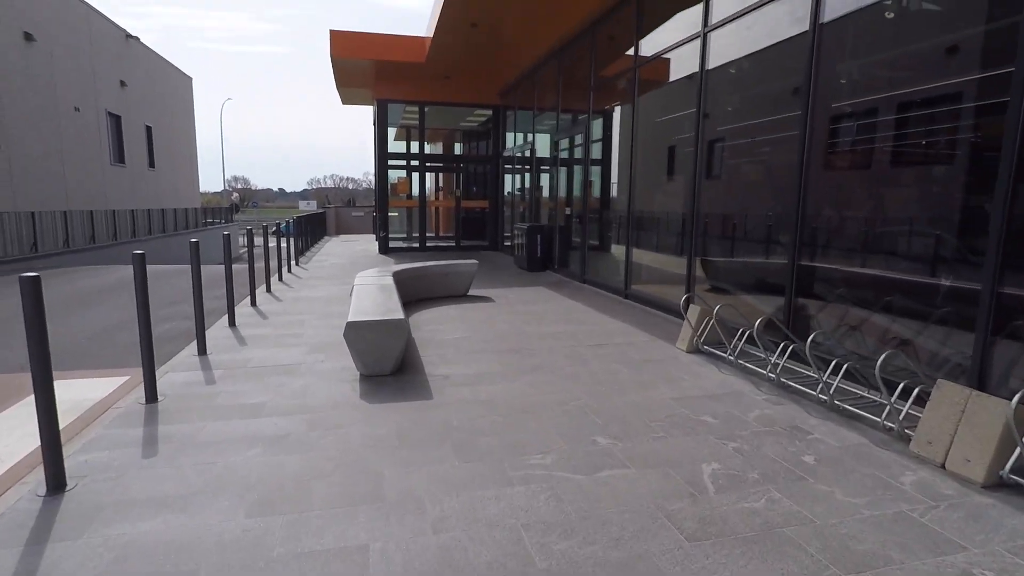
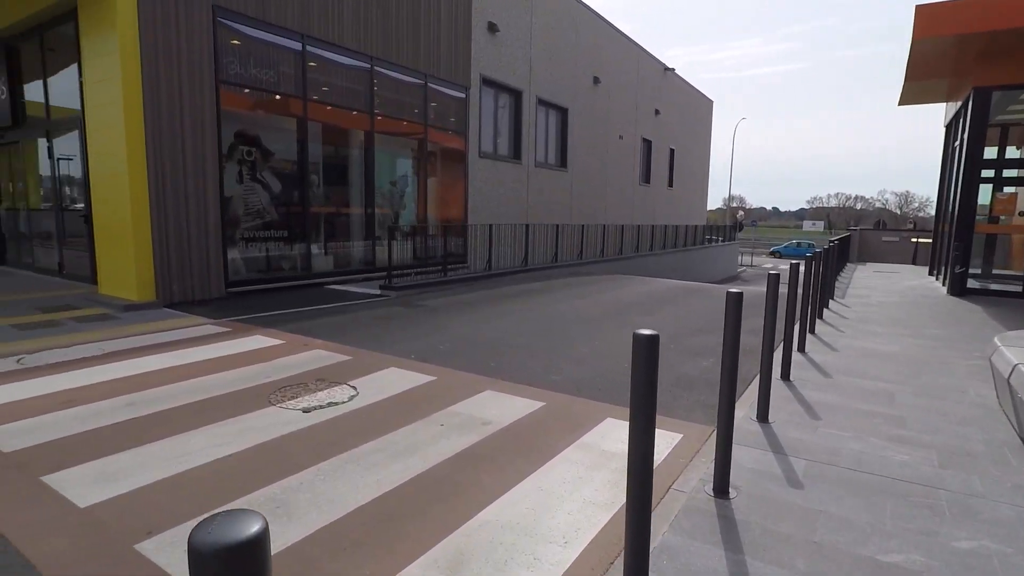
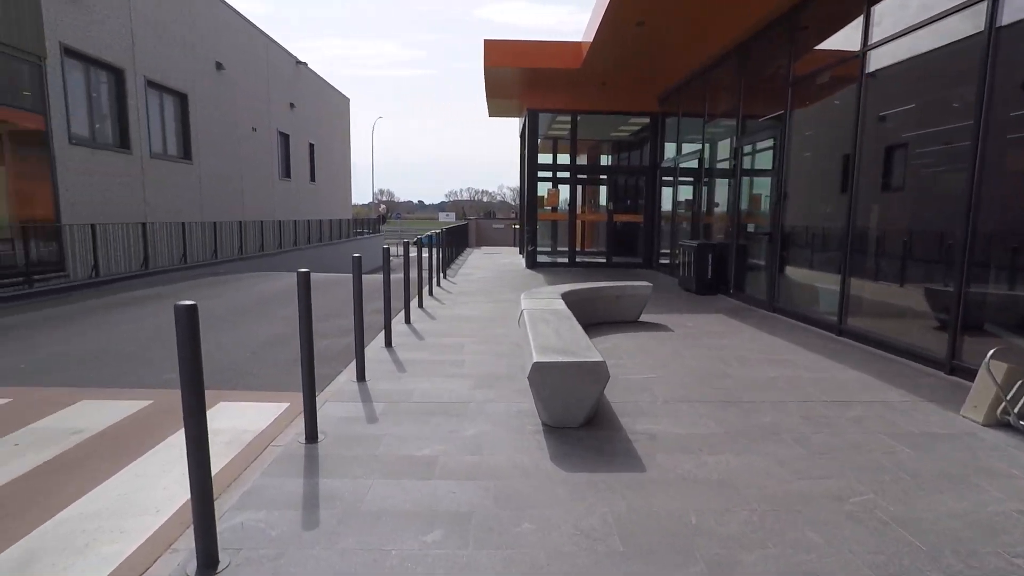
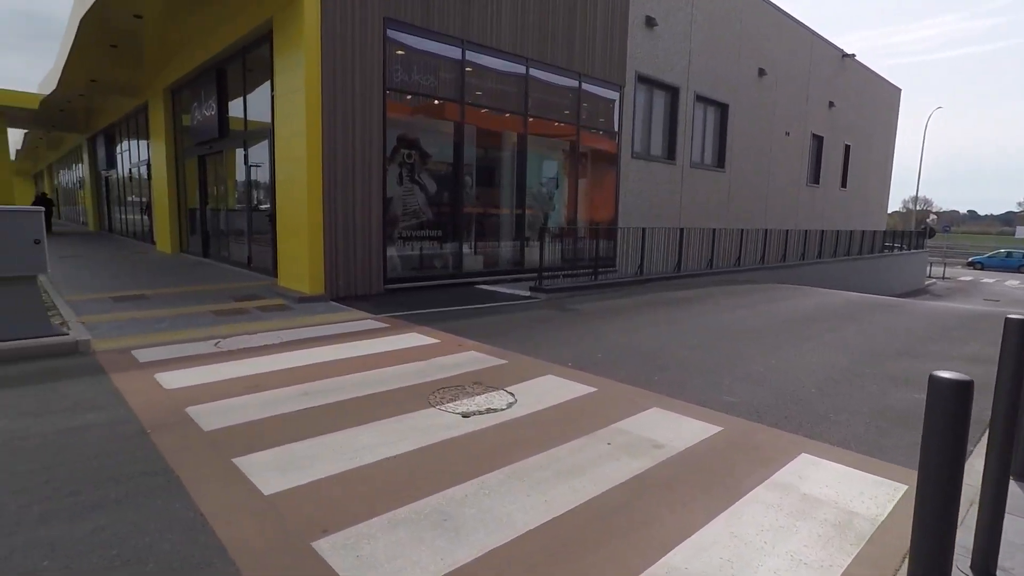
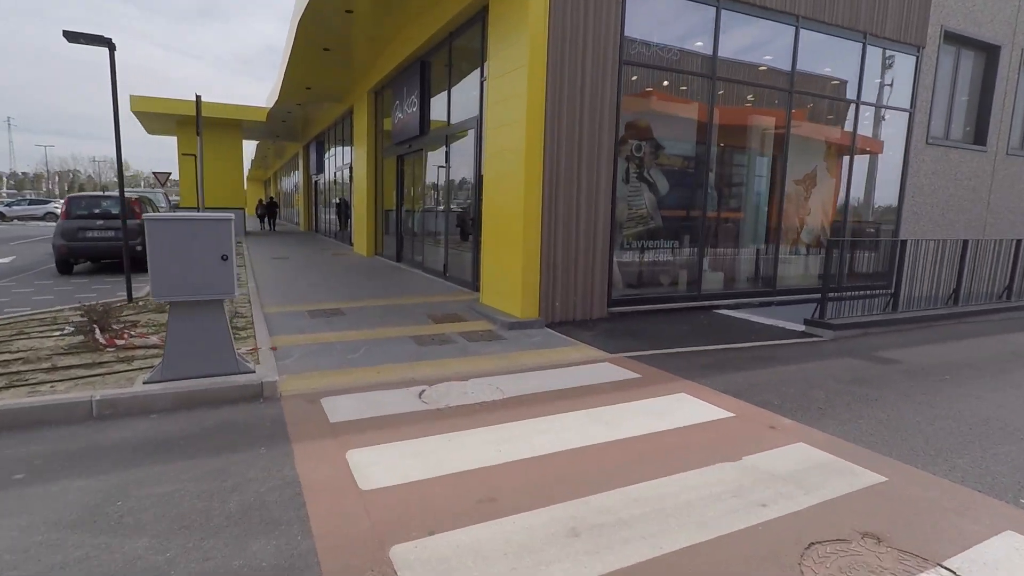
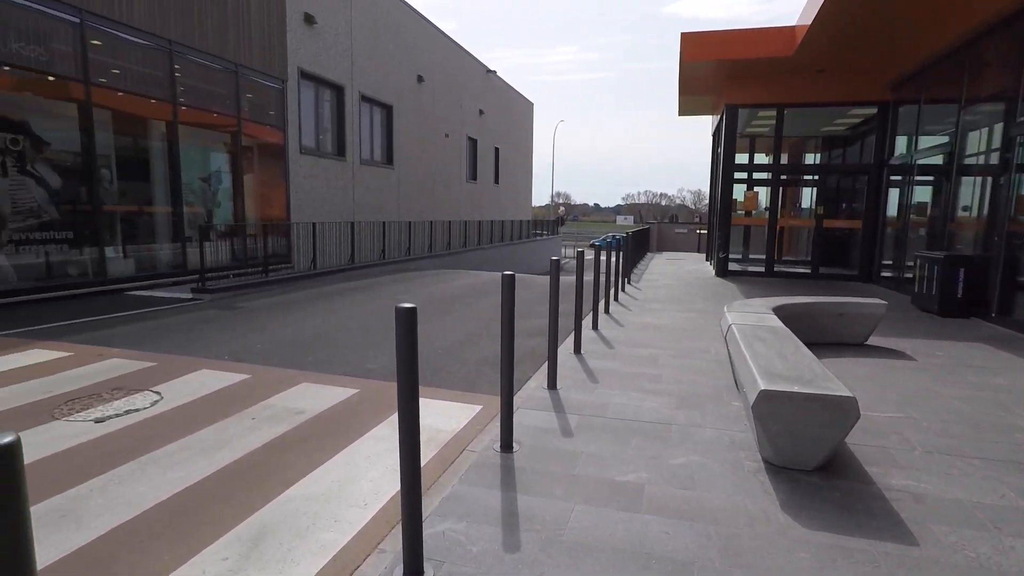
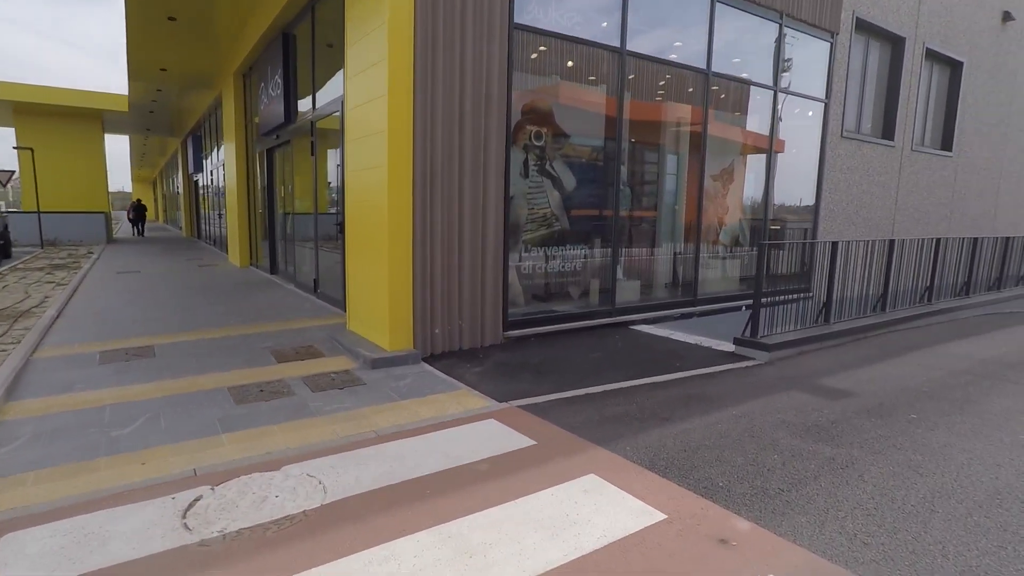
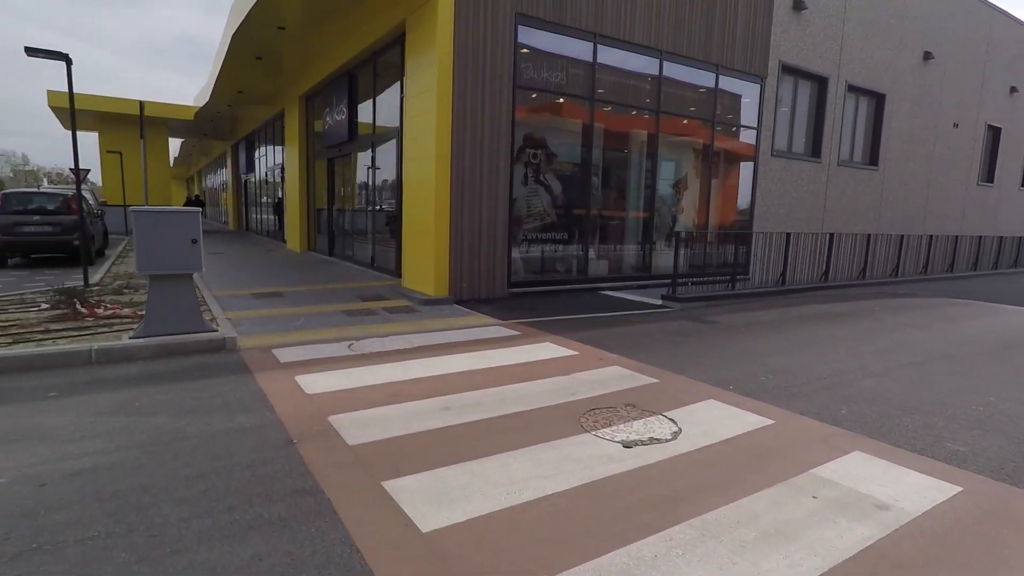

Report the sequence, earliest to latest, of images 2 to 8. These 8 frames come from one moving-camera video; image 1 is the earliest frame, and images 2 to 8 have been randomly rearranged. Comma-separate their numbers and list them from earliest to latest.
3, 6, 2, 4, 8, 5, 7
